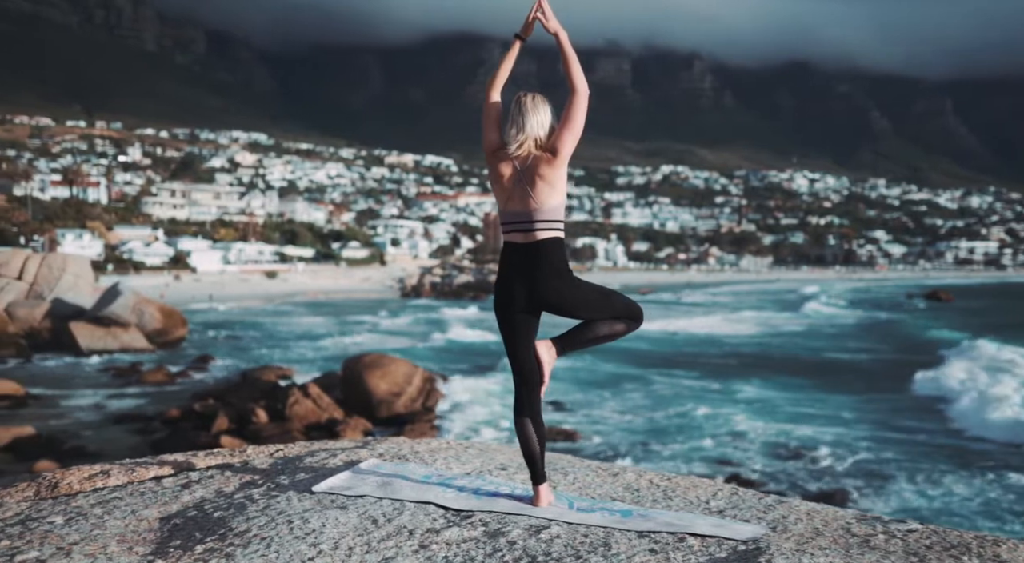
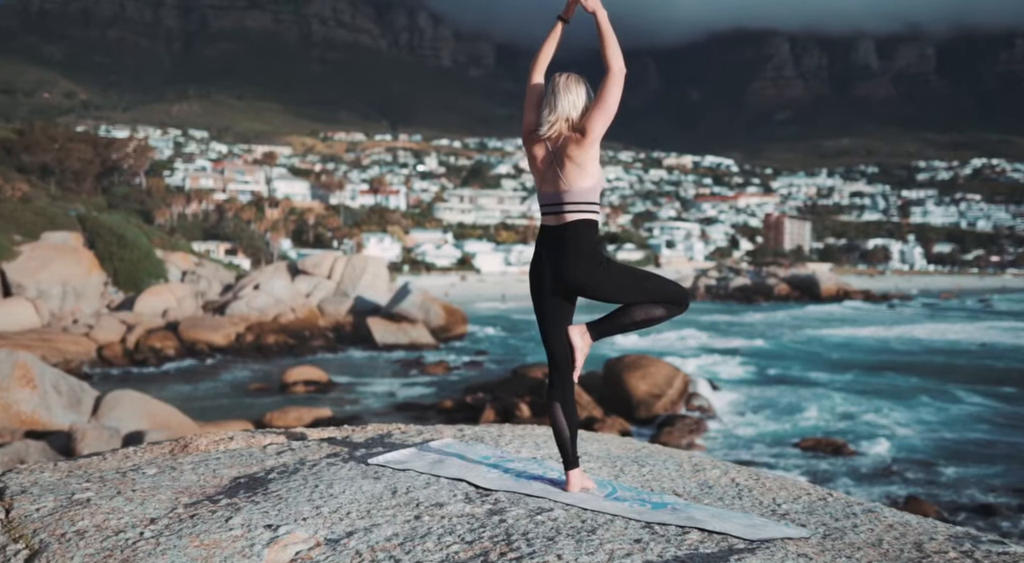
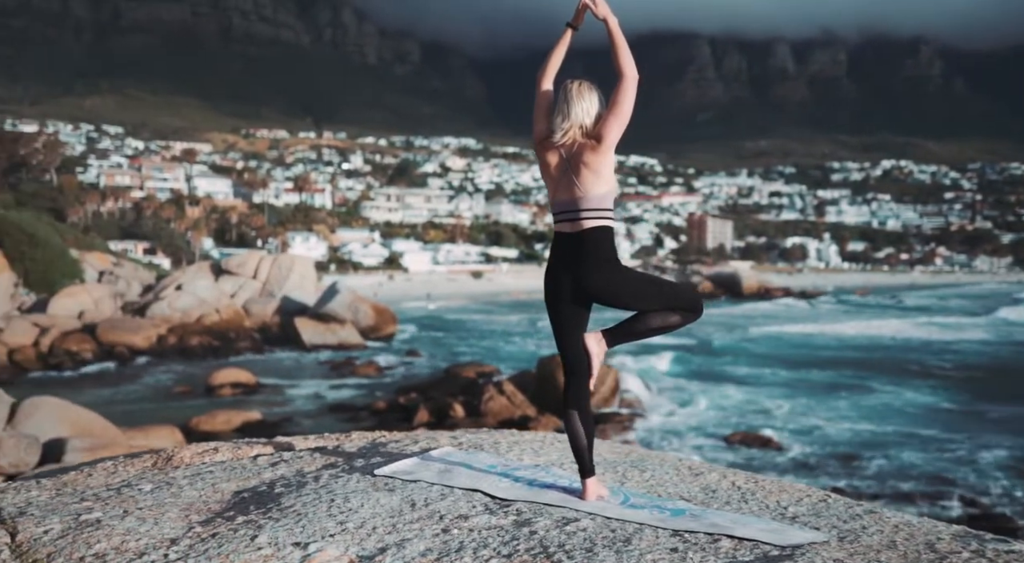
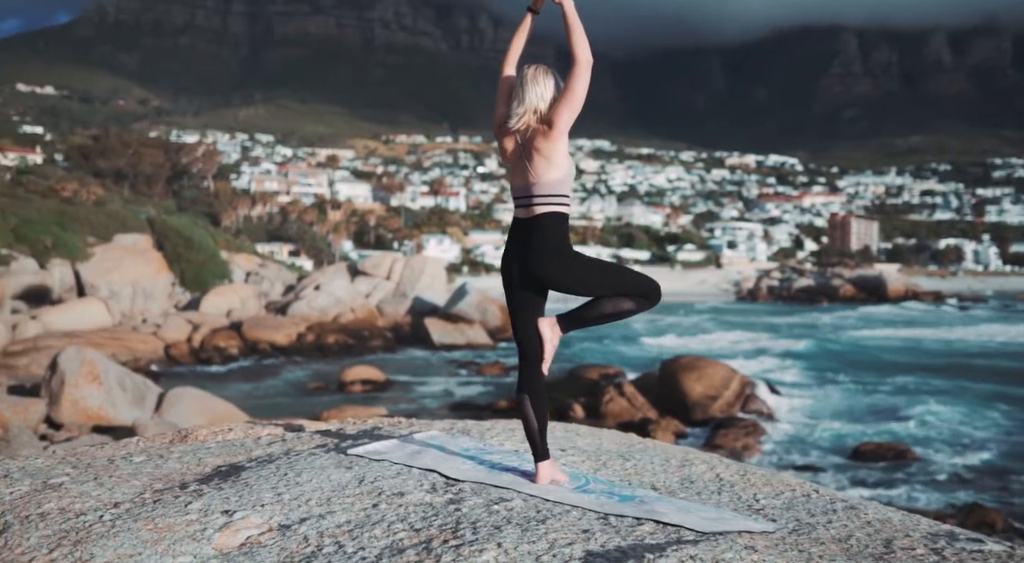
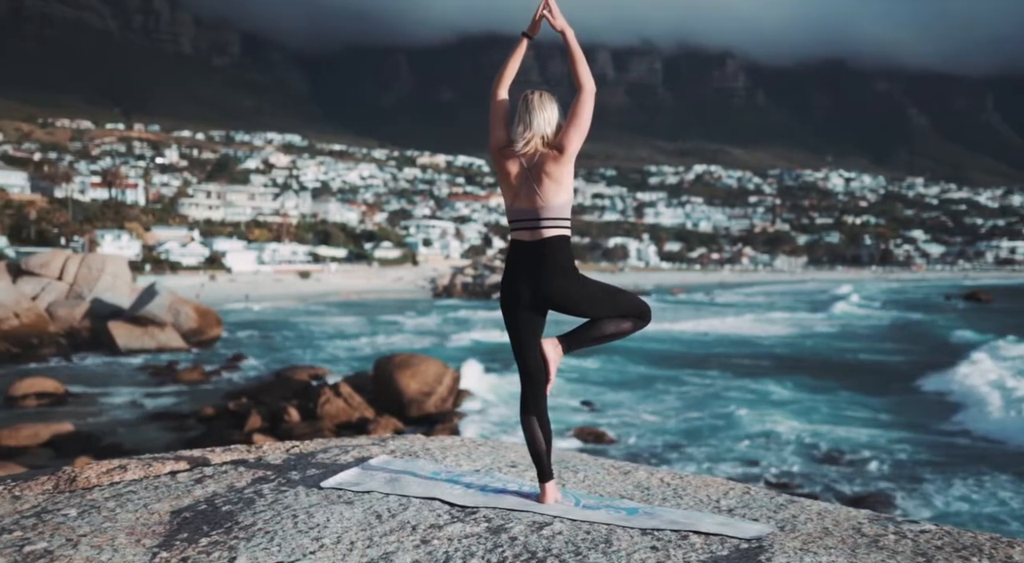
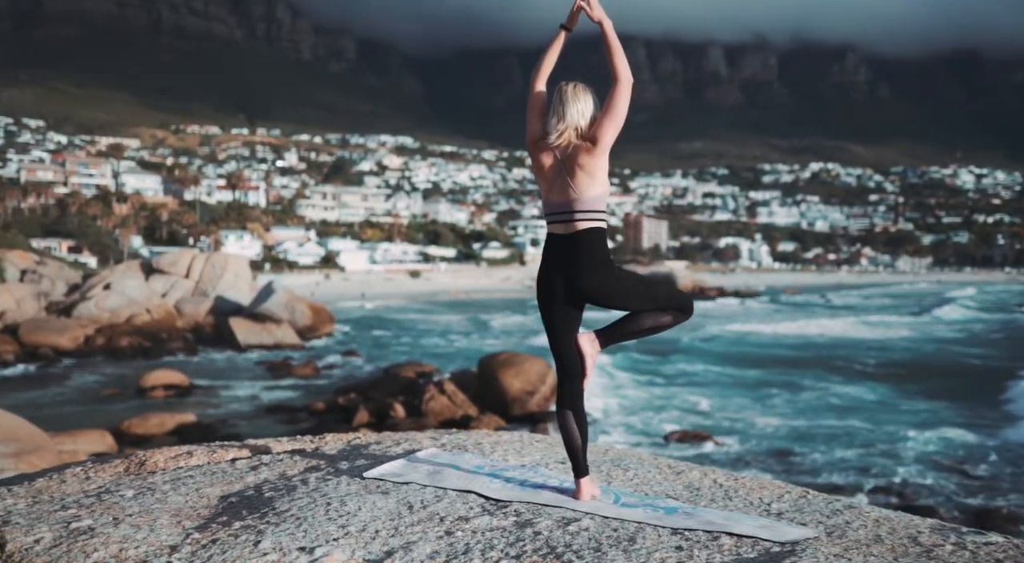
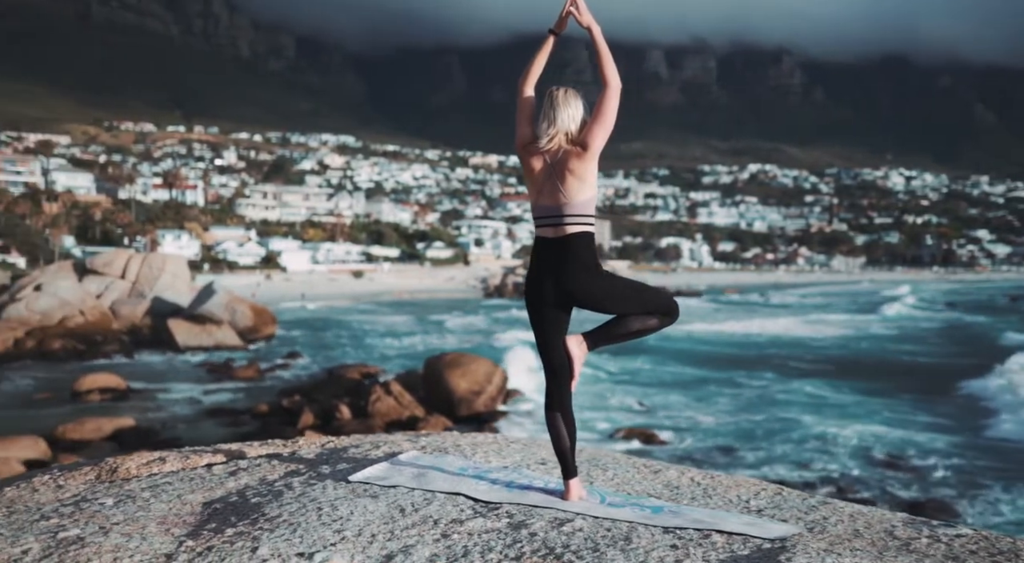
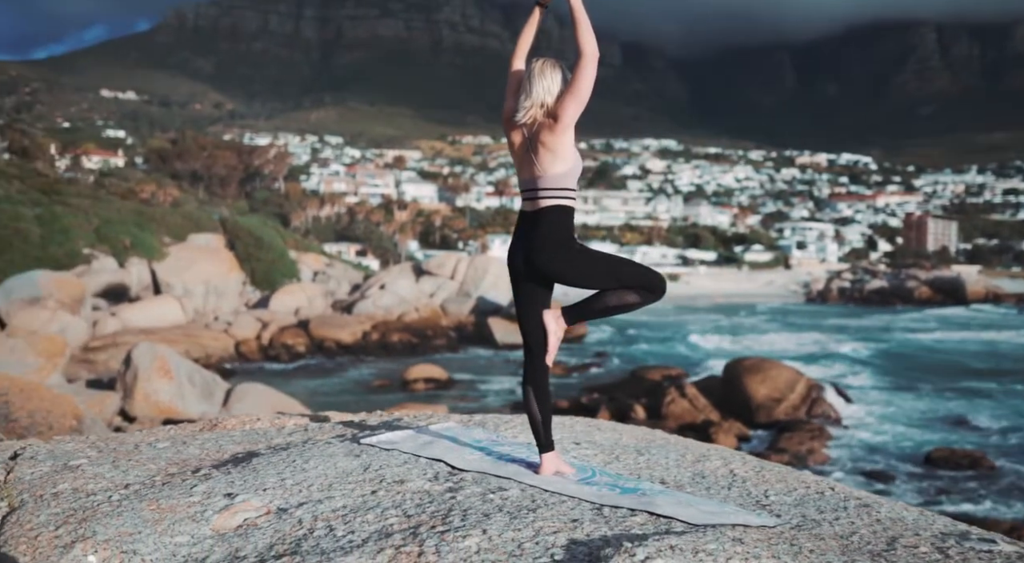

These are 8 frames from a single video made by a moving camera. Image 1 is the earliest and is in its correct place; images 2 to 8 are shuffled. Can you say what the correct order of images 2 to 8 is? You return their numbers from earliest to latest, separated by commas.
5, 7, 6, 3, 2, 4, 8
